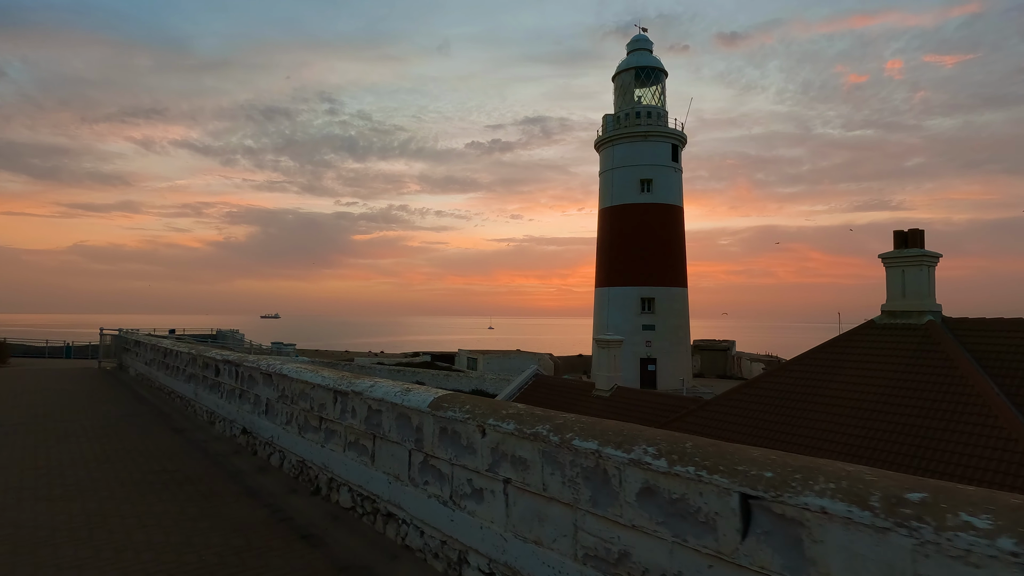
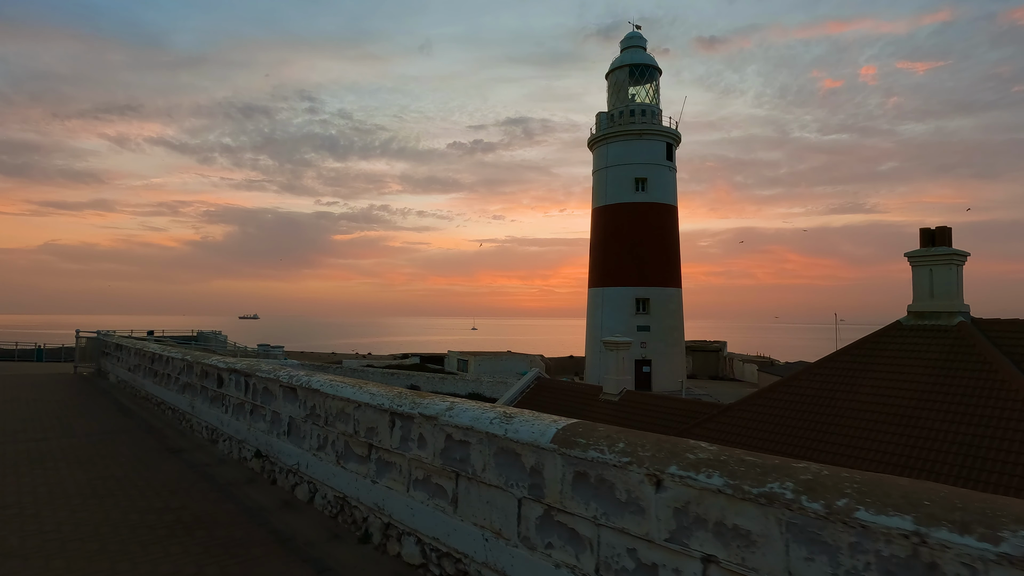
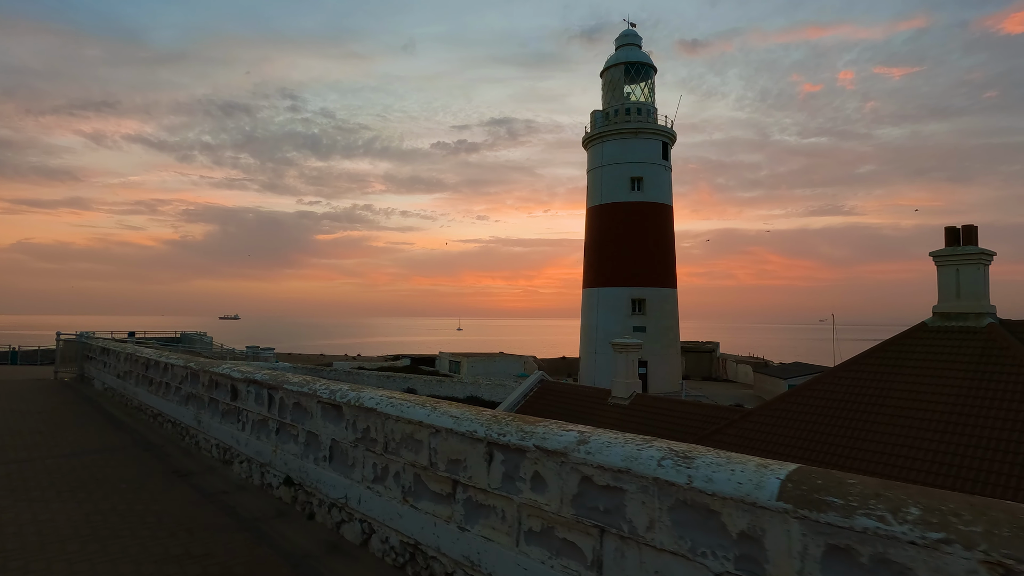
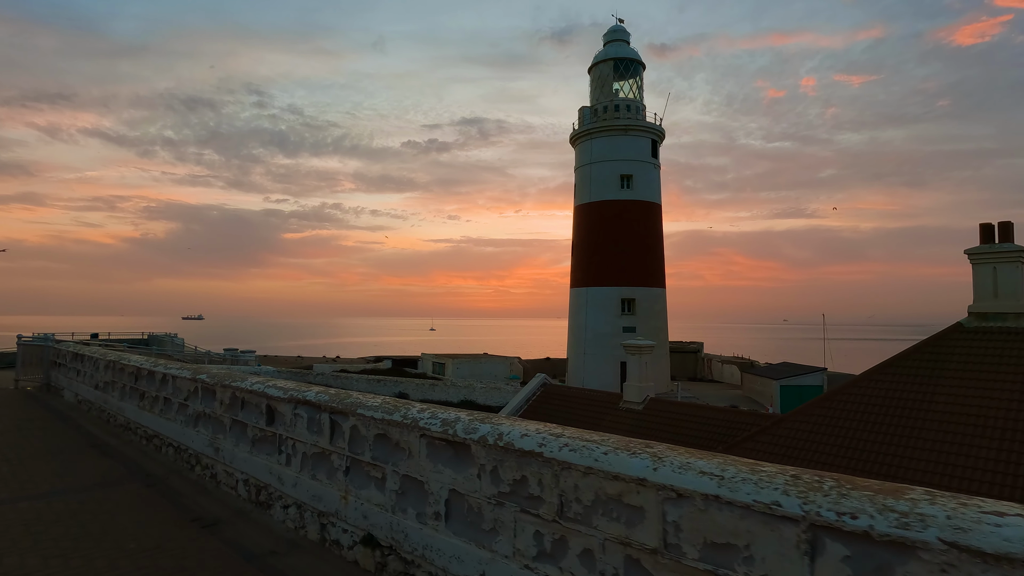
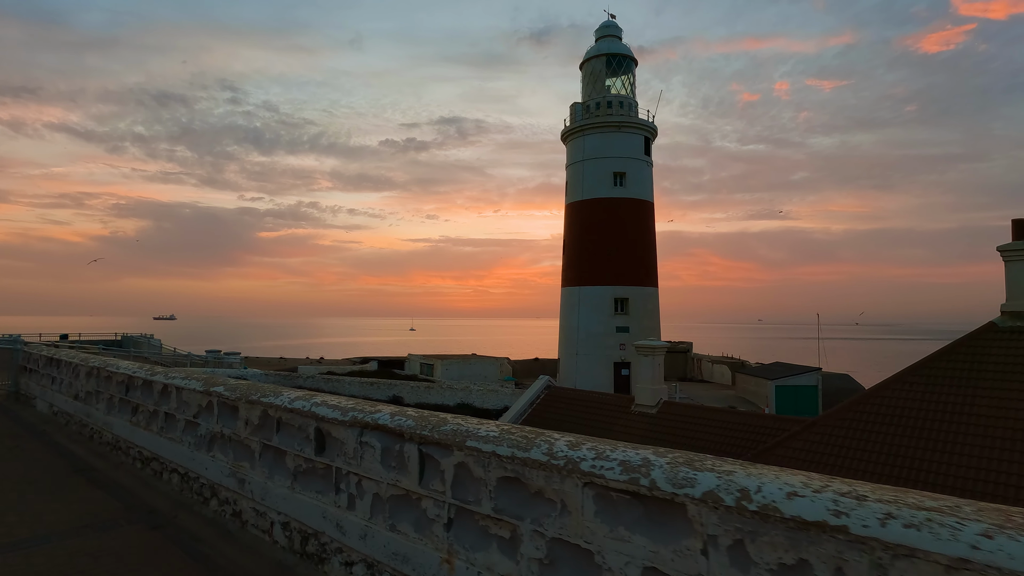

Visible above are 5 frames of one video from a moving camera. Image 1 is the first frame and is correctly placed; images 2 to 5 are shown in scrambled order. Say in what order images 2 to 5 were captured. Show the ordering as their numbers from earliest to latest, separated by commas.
2, 3, 4, 5
